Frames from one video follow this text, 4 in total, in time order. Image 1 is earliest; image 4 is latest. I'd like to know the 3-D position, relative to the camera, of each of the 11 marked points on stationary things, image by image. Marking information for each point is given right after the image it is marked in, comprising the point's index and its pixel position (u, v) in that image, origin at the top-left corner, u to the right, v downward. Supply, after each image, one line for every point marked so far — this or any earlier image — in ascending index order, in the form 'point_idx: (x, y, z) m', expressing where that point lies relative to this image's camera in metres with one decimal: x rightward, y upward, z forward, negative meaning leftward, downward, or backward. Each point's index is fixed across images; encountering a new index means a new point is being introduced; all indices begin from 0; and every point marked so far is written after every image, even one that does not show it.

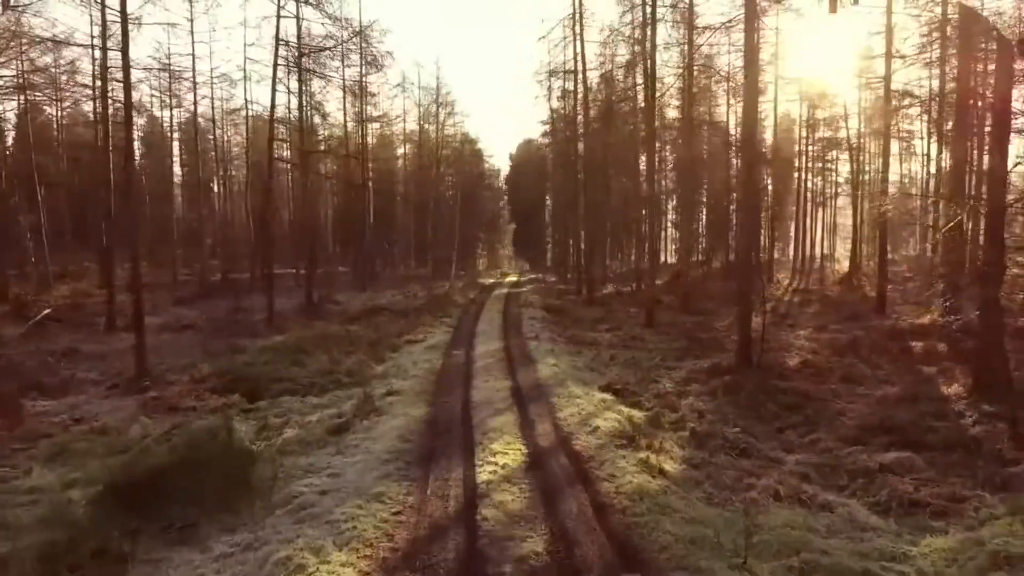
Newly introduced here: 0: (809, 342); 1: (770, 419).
0: (+9.4, -1.7, +16.5) m
1: (+5.0, -2.5, +10.0) m
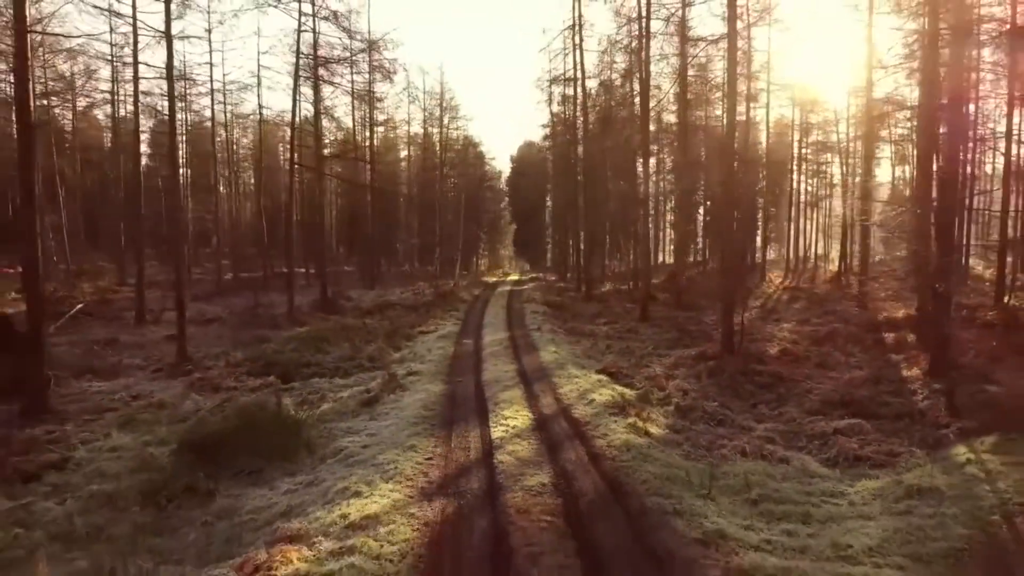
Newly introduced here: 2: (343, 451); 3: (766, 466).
0: (+9.6, -1.5, +17.9) m
1: (+5.1, -2.3, +11.4) m
2: (-2.6, -2.5, +8.0) m
3: (+3.8, -2.7, +7.8) m
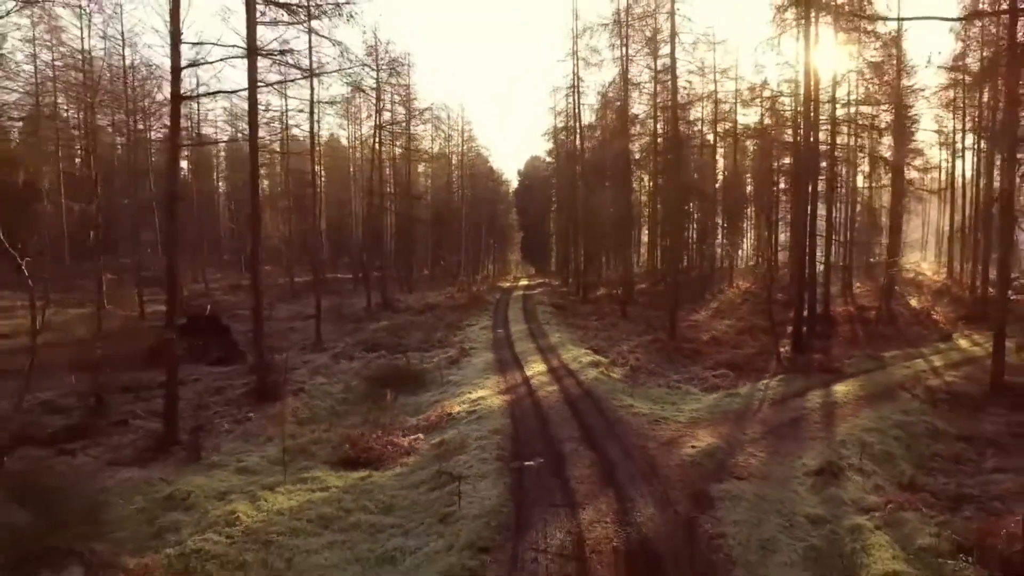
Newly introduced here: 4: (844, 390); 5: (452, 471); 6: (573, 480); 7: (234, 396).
0: (+10.4, -1.9, +25.4) m
1: (+5.9, -2.6, +18.9) m
2: (-1.9, -2.8, +15.6) m
3: (+4.6, -3.0, +15.4) m
4: (+9.2, -2.8, +14.4) m
5: (-1.1, -3.3, +9.4) m
6: (+1.0, -3.3, +8.9) m
7: (-8.0, -3.1, +14.9) m
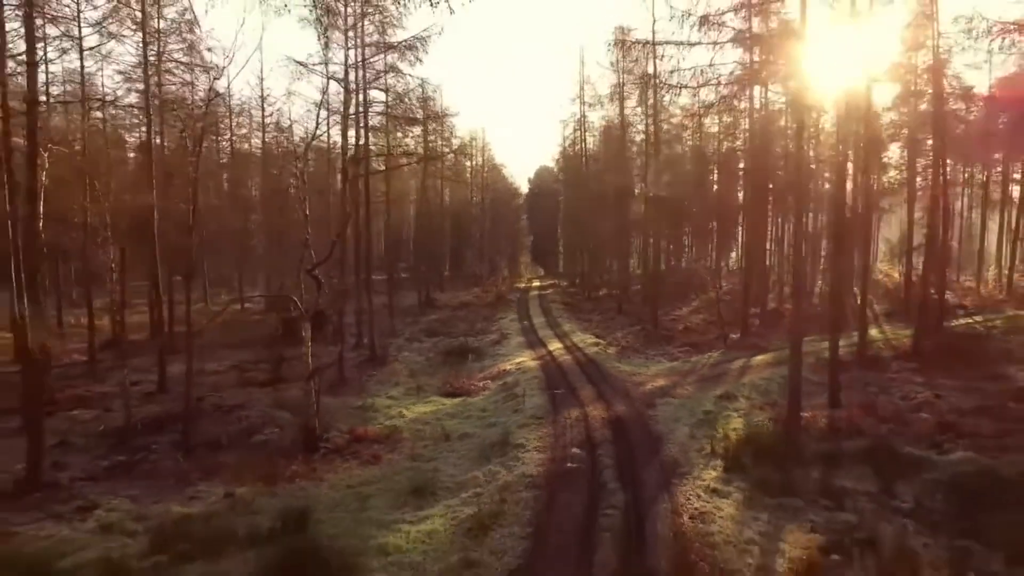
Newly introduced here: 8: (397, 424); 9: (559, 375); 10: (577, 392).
0: (+11.7, -2.0, +32.7) m
1: (+7.1, -2.8, +26.3) m
2: (-0.7, -2.9, +23.1) m
3: (+5.8, -3.1, +22.8) m
4: (+10.4, -3.0, +21.7) m
5: (+0.1, -3.4, +16.8) m
6: (+2.2, -3.4, +16.3) m
7: (-6.8, -3.2, +22.4) m
8: (-3.3, -4.0, +15.2) m
9: (+1.7, -3.2, +19.0) m
10: (+2.1, -3.4, +16.9) m
